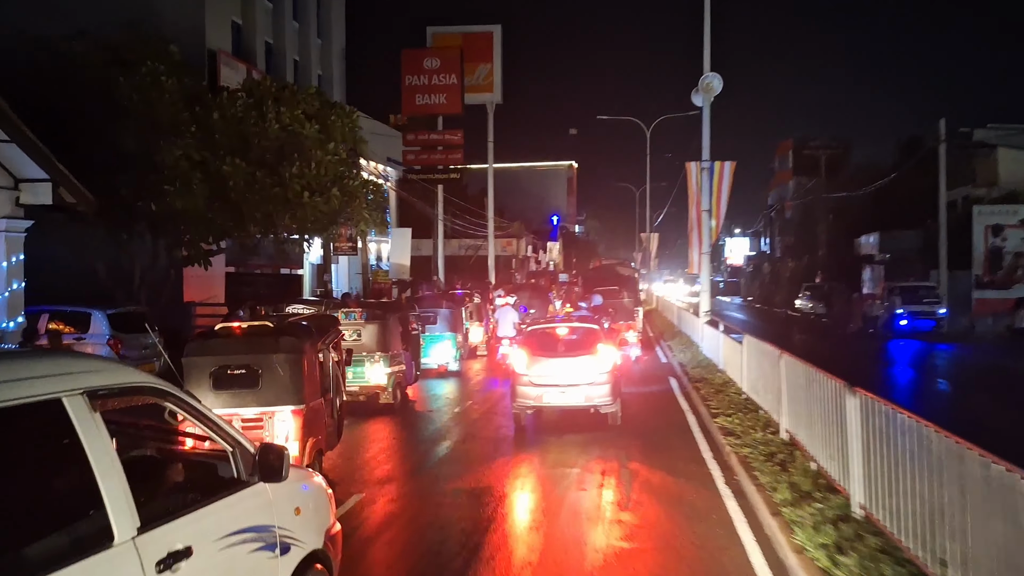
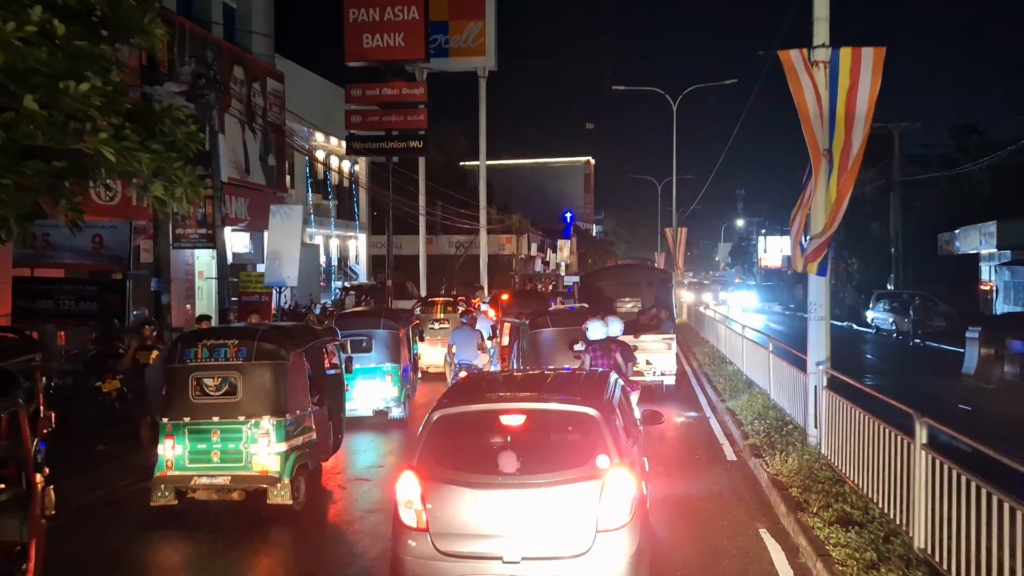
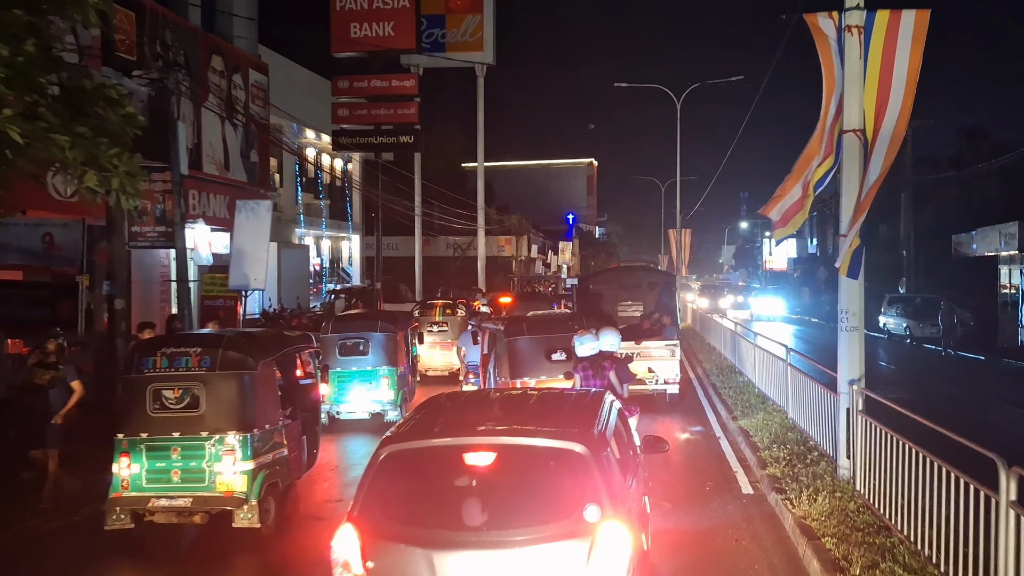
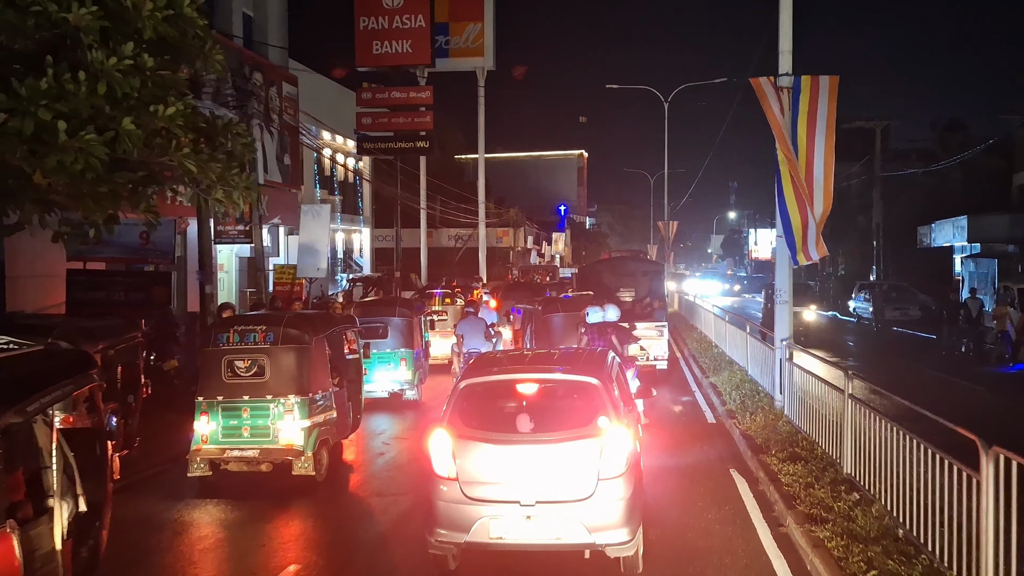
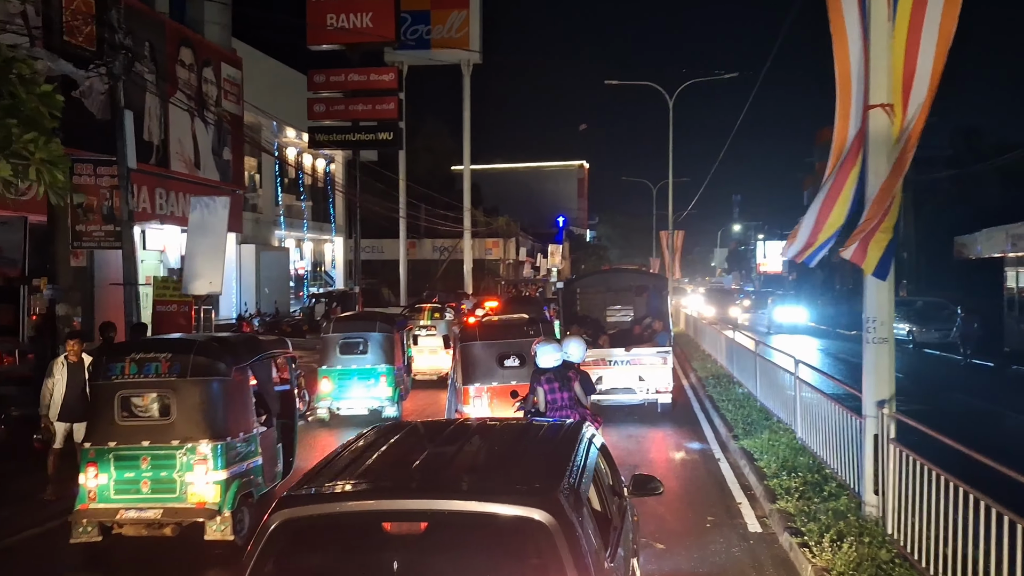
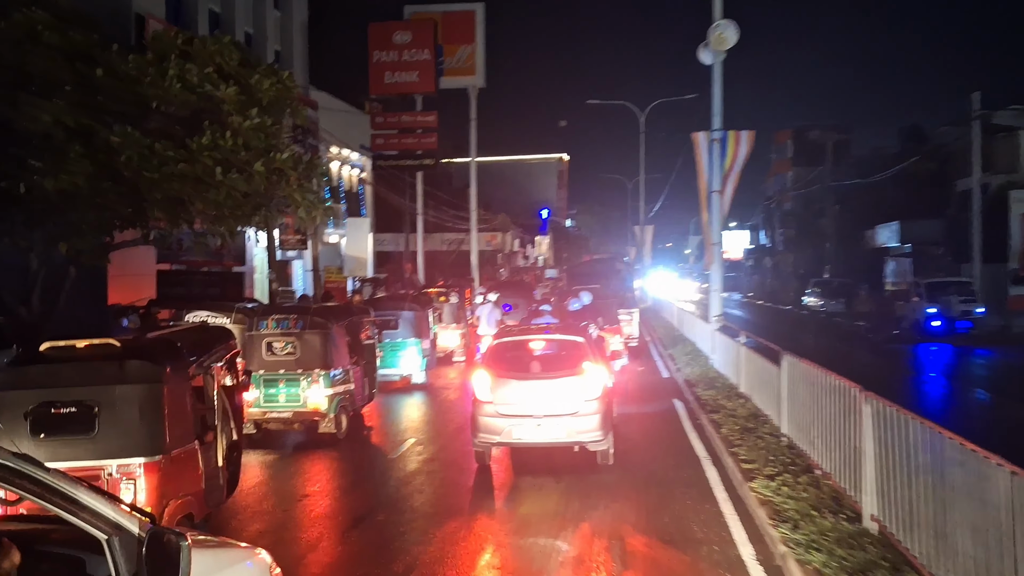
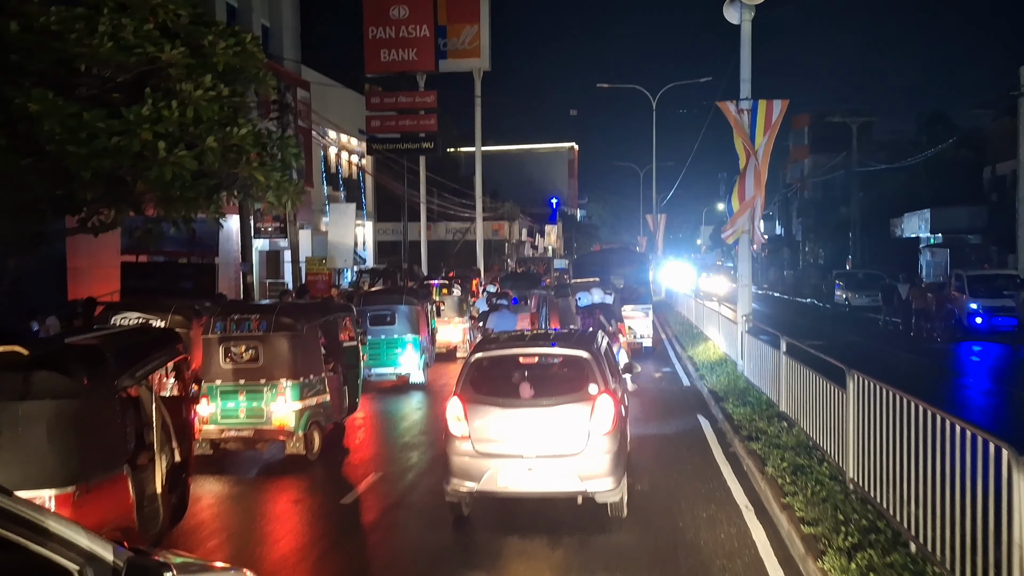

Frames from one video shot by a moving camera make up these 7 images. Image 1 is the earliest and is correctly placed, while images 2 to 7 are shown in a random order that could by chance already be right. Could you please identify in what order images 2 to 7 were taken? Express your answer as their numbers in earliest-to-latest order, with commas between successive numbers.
6, 7, 4, 2, 3, 5
